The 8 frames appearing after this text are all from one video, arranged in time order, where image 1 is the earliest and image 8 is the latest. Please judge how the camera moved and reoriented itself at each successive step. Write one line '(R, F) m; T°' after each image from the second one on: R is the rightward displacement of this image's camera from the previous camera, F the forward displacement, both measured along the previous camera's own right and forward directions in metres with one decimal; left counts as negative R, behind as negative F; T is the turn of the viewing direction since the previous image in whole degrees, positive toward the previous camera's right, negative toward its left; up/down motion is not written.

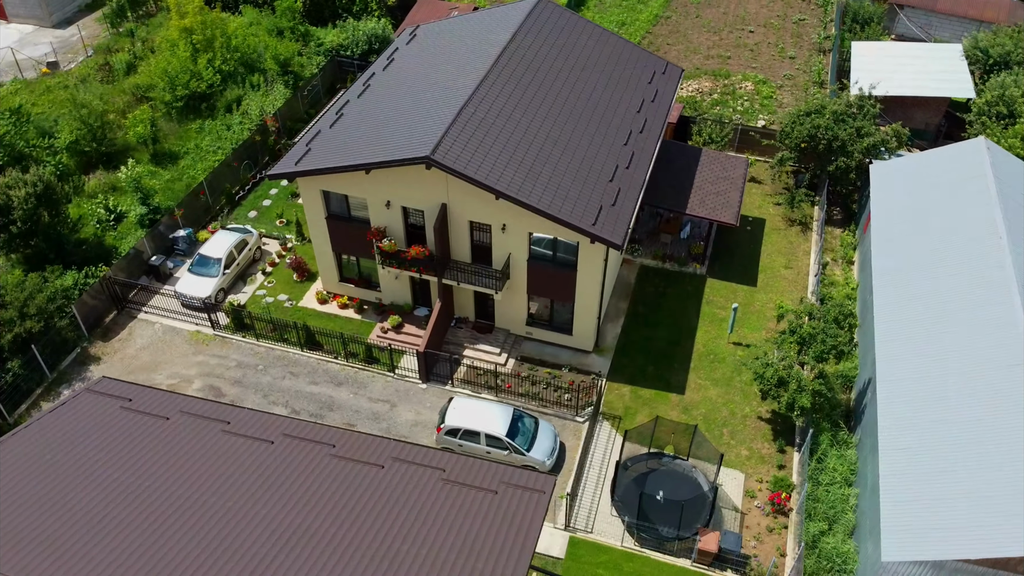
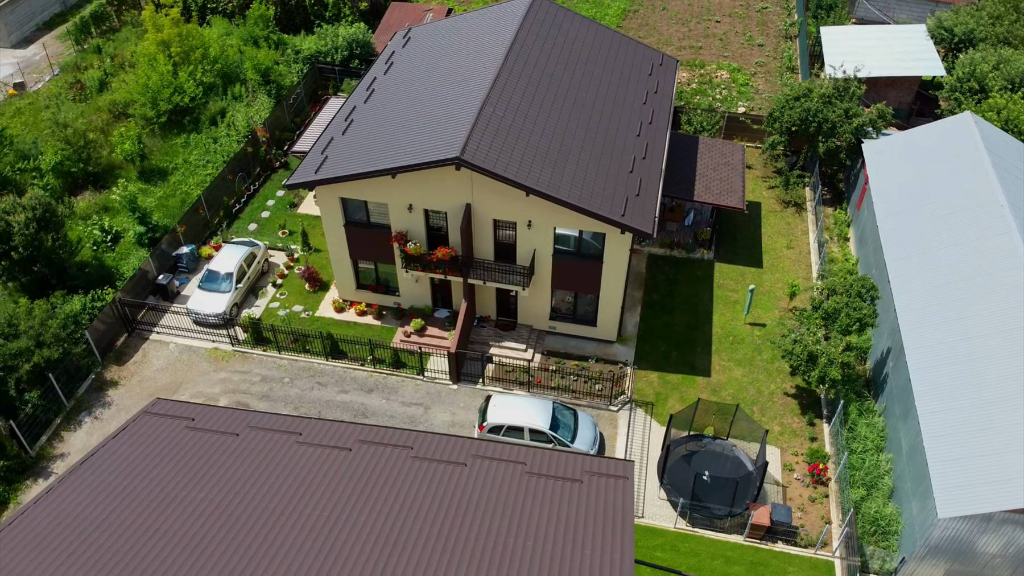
(-2.7, -0.1) m; +4°
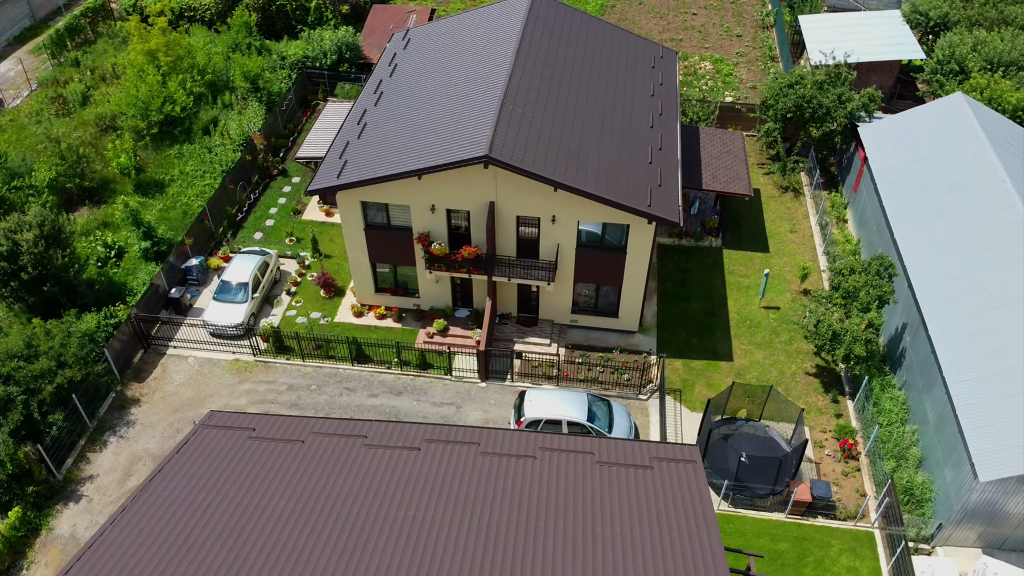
(-2.3, -0.1) m; +3°
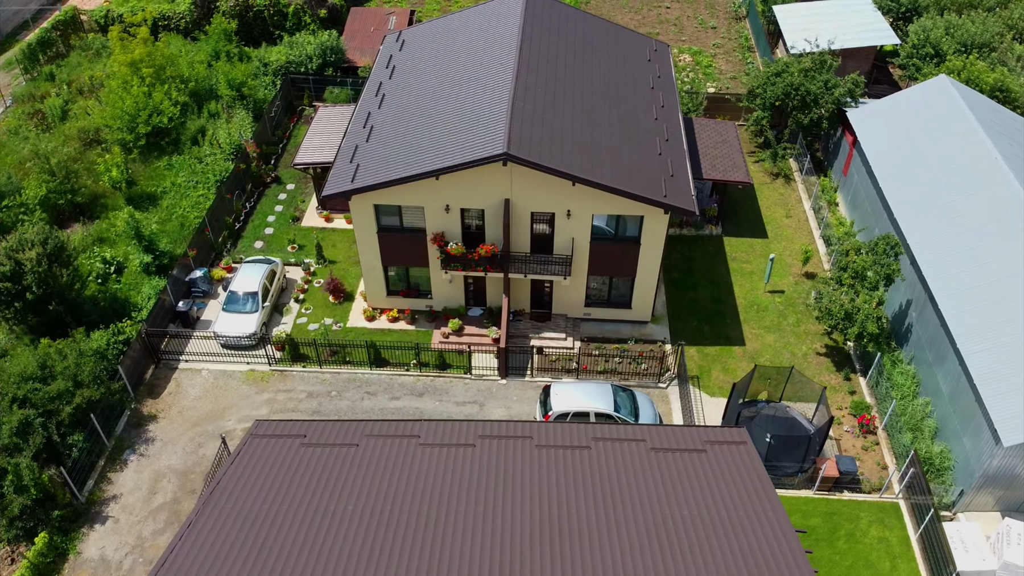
(-2.0, -0.1) m; +3°
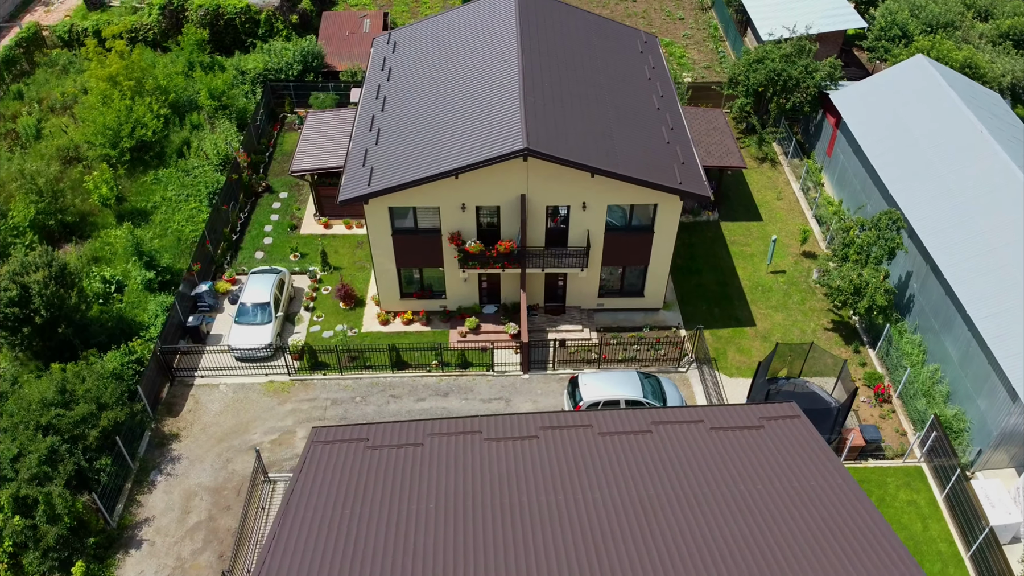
(-2.4, -0.1) m; +4°
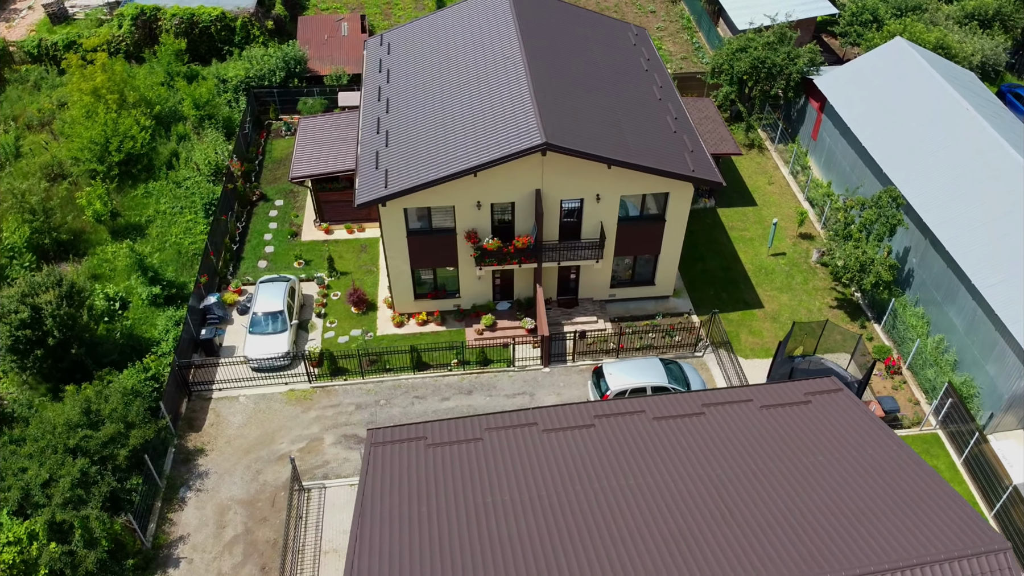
(-2.2, -0.1) m; +3°
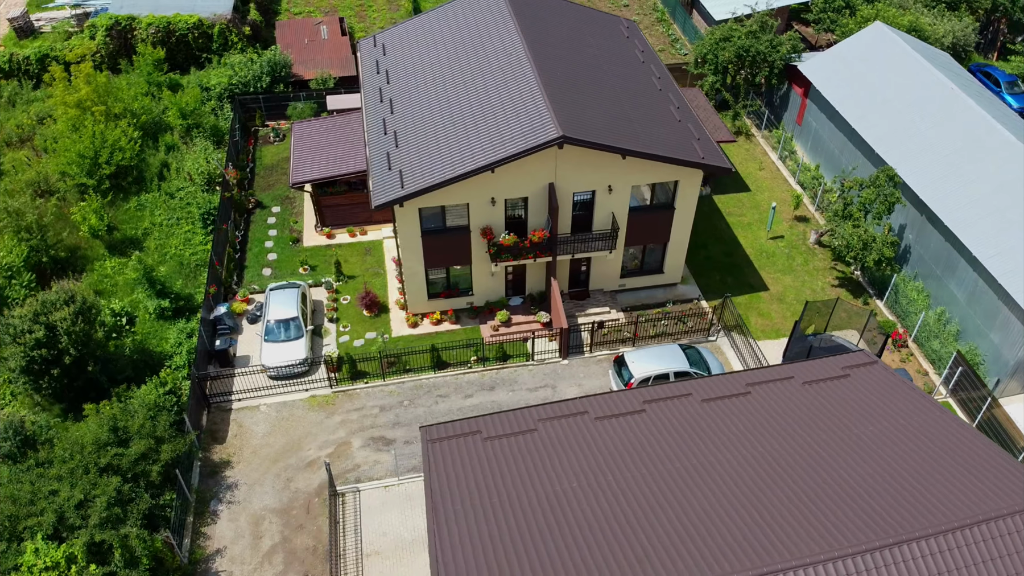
(-2.1, -0.1) m; +3°
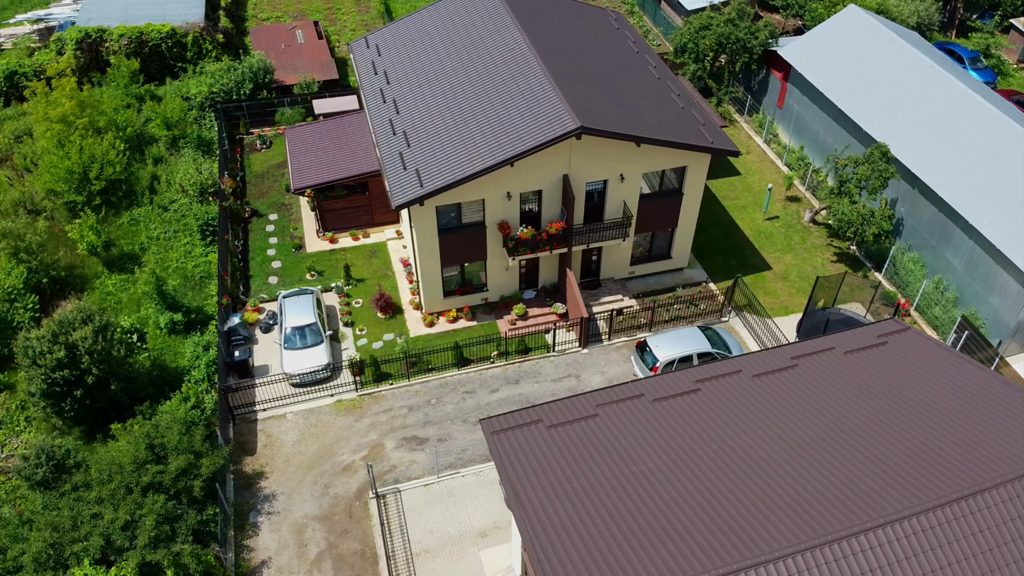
(-2.4, -0.1) m; +4°
